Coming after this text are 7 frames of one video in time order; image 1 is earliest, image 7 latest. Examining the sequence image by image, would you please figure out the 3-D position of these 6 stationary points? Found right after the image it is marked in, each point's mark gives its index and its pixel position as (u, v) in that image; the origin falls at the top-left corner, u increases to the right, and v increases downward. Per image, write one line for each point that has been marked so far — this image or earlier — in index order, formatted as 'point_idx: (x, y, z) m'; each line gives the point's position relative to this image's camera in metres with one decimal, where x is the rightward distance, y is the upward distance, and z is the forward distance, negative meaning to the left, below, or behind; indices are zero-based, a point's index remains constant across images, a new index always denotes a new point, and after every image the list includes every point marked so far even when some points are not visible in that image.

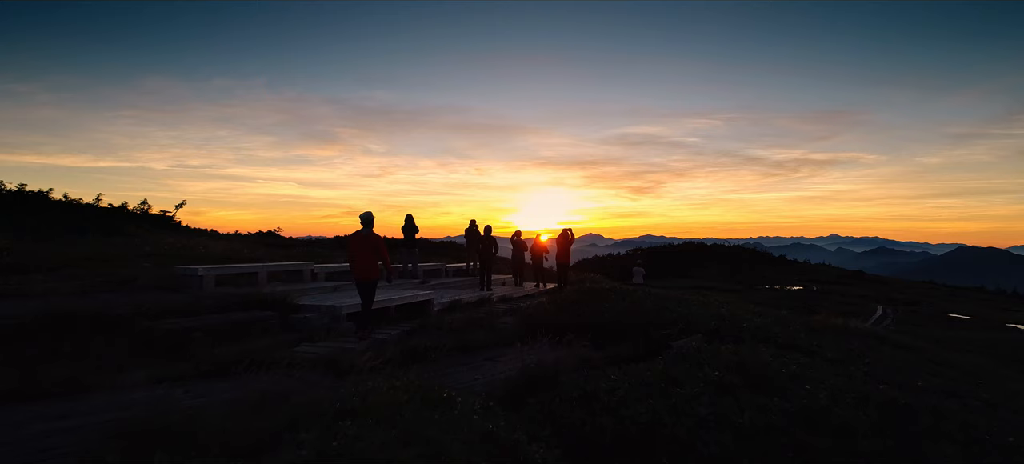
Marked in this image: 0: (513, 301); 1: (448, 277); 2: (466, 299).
0: (0.0, -1.7, +14.0) m
1: (-1.8, -1.3, +17.4) m
2: (-0.9, -1.4, +12.3) m
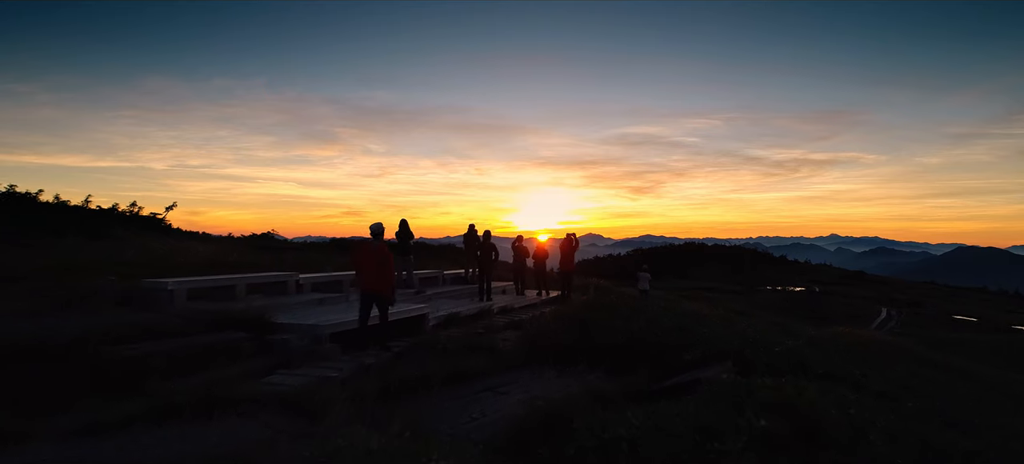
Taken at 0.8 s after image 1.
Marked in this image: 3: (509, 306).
0: (0.0, -1.8, +13.2) m
1: (-1.8, -1.5, +16.7) m
2: (-0.9, -1.5, +11.5) m
3: (-0.1, -1.7, +13.4) m
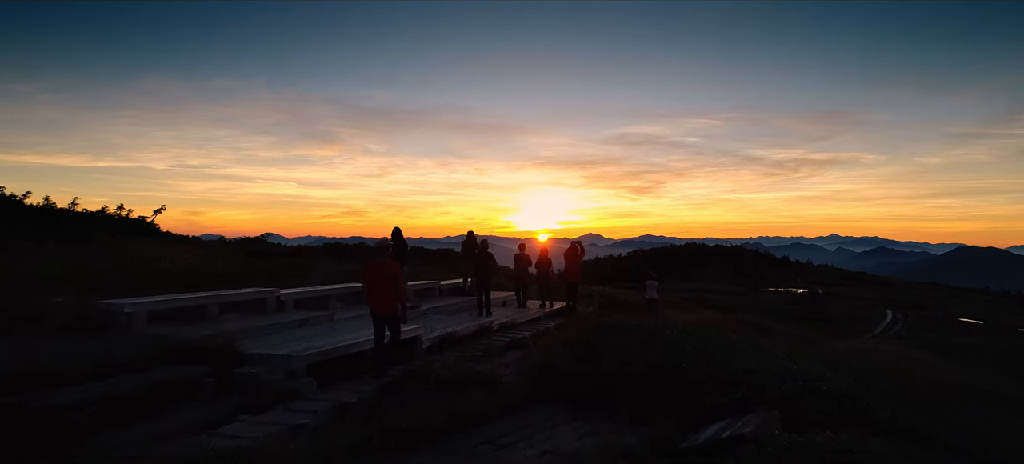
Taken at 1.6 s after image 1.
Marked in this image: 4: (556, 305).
0: (+0.1, -1.9, +12.4) m
1: (-1.7, -1.6, +15.8) m
2: (-0.9, -1.7, +10.6) m
3: (0.0, -1.8, +12.5) m
4: (+1.1, -2.0, +16.1) m
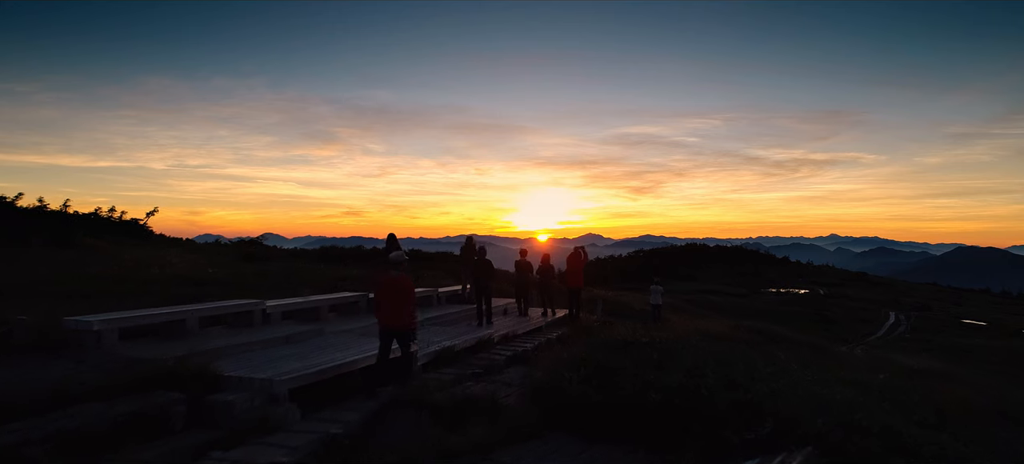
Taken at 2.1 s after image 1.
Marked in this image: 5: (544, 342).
0: (+0.1, -2.0, +11.9) m
1: (-1.7, -1.7, +15.3) m
2: (-0.9, -1.8, +10.1) m
3: (0.0, -1.9, +12.0) m
4: (+1.2, -2.0, +15.6) m
5: (+0.6, -2.1, +11.8) m
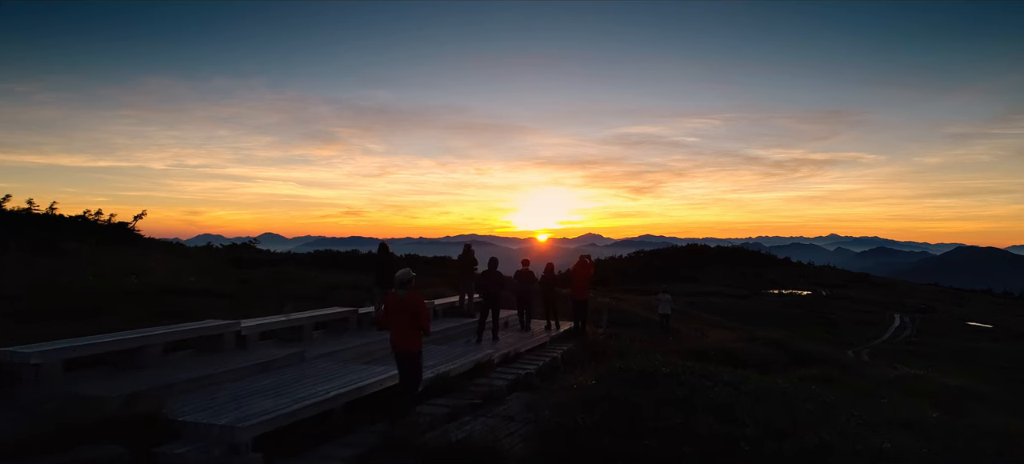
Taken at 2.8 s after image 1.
0: (+0.1, -2.2, +11.1) m
1: (-1.7, -1.9, +14.5) m
2: (-0.8, -2.0, +9.3) m
3: (0.0, -2.1, +11.2) m
4: (+1.2, -2.2, +14.8) m
5: (+0.6, -2.2, +11.0) m
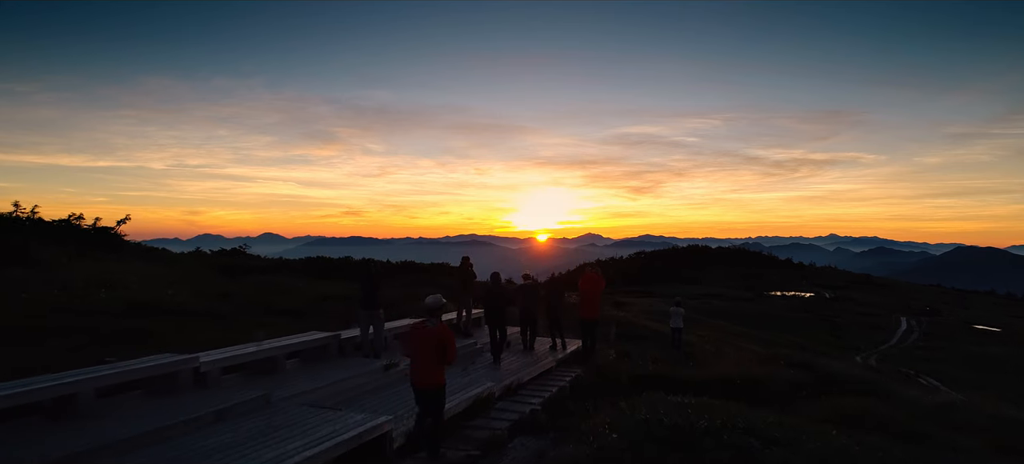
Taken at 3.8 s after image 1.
0: (+0.1, -2.4, +10.0) m
1: (-1.7, -2.1, +13.5) m
2: (-0.8, -2.1, +8.3) m
3: (0.0, -2.3, +10.2) m
4: (+1.2, -2.4, +13.8) m
5: (+0.6, -2.4, +10.0) m
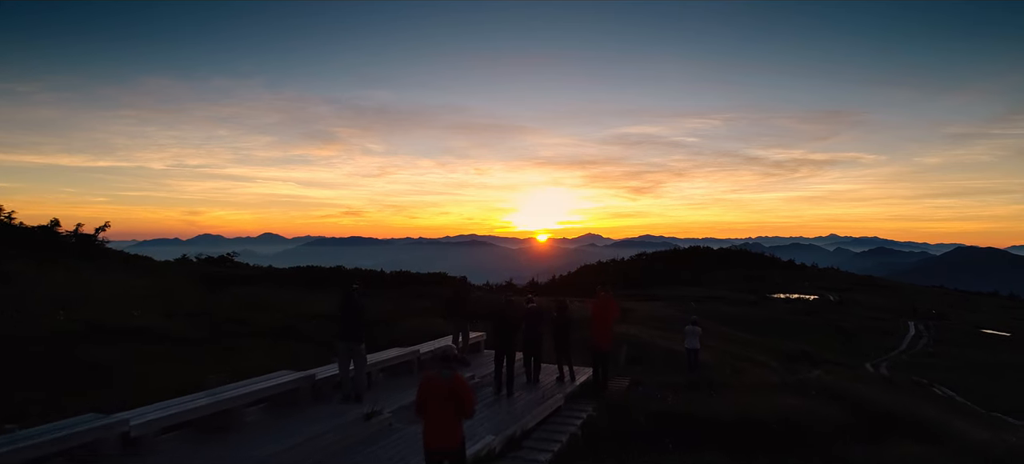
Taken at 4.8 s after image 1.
0: (+0.2, -2.6, +8.9) m
1: (-1.6, -2.3, +12.3) m
2: (-0.8, -2.4, +7.1) m
3: (+0.1, -2.5, +9.0) m
4: (+1.3, -2.6, +12.6) m
5: (+0.7, -2.7, +8.8) m
